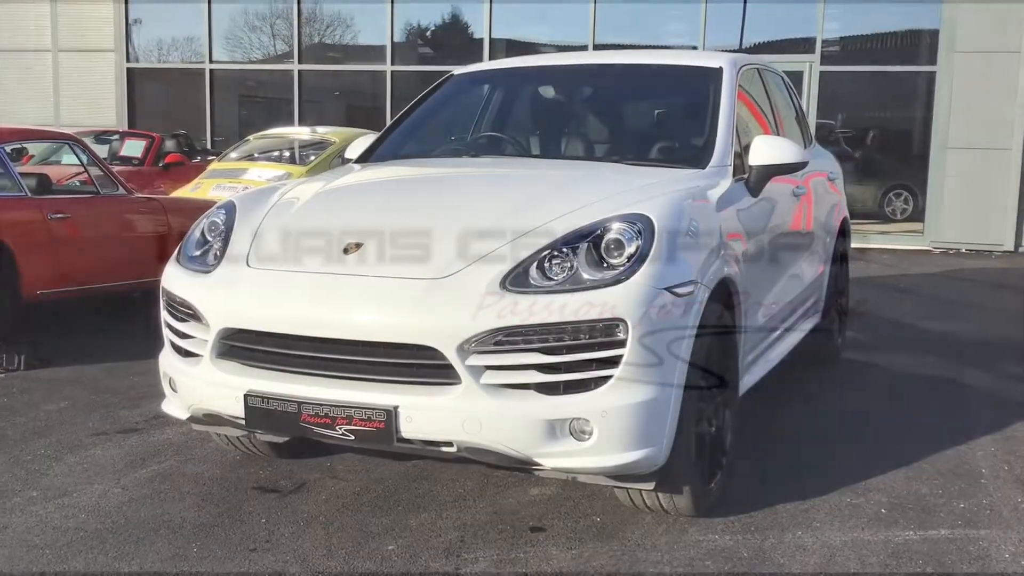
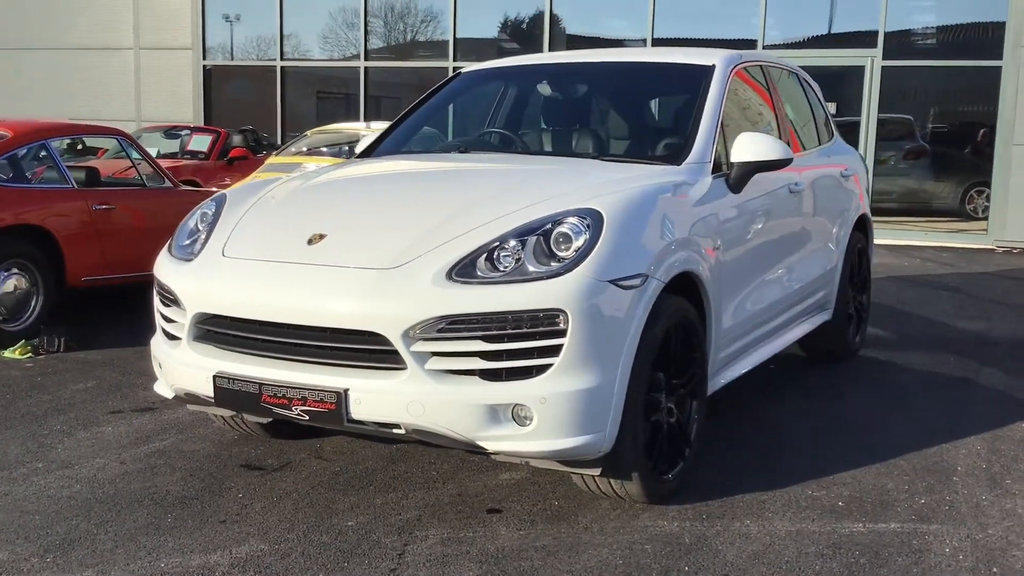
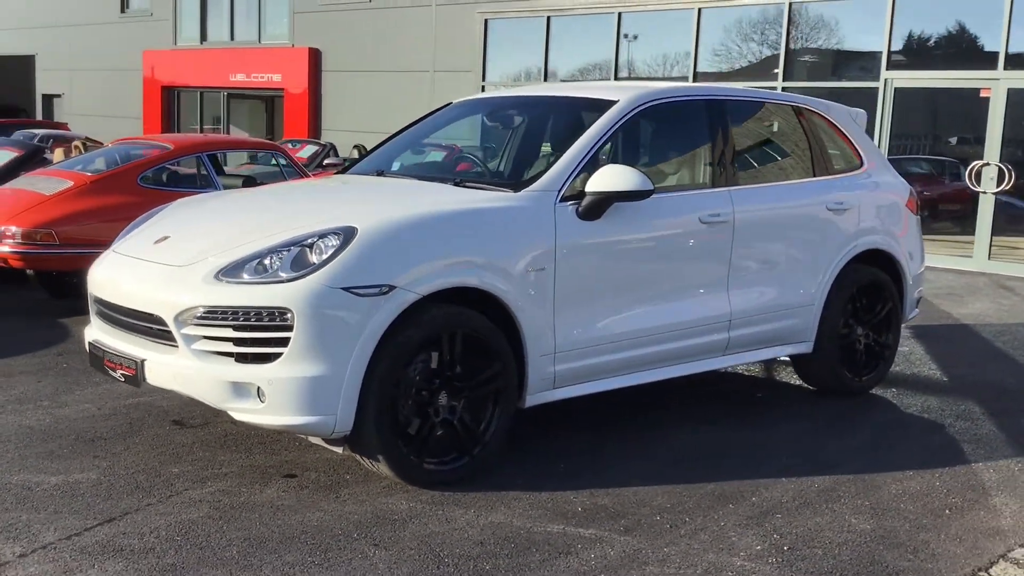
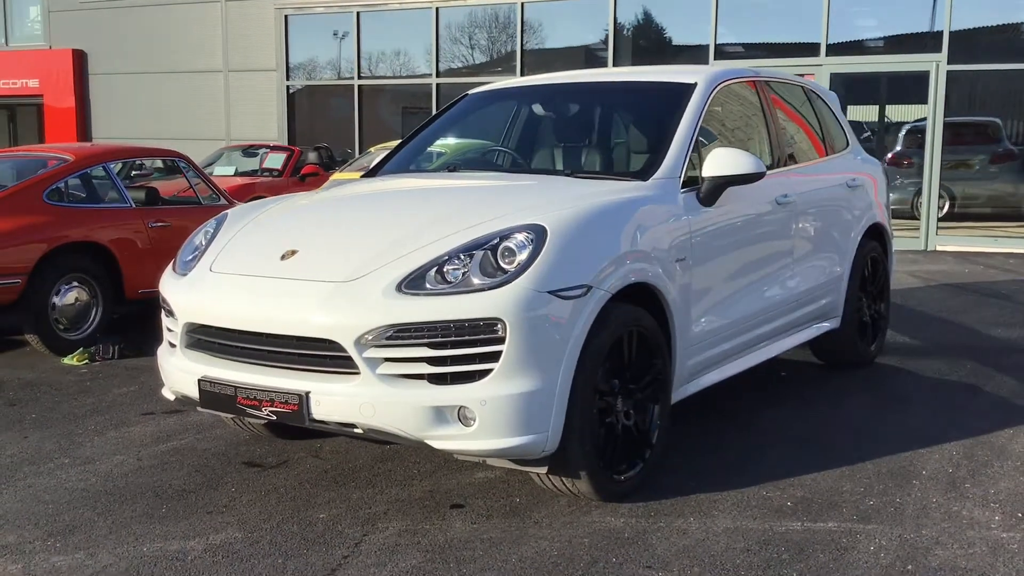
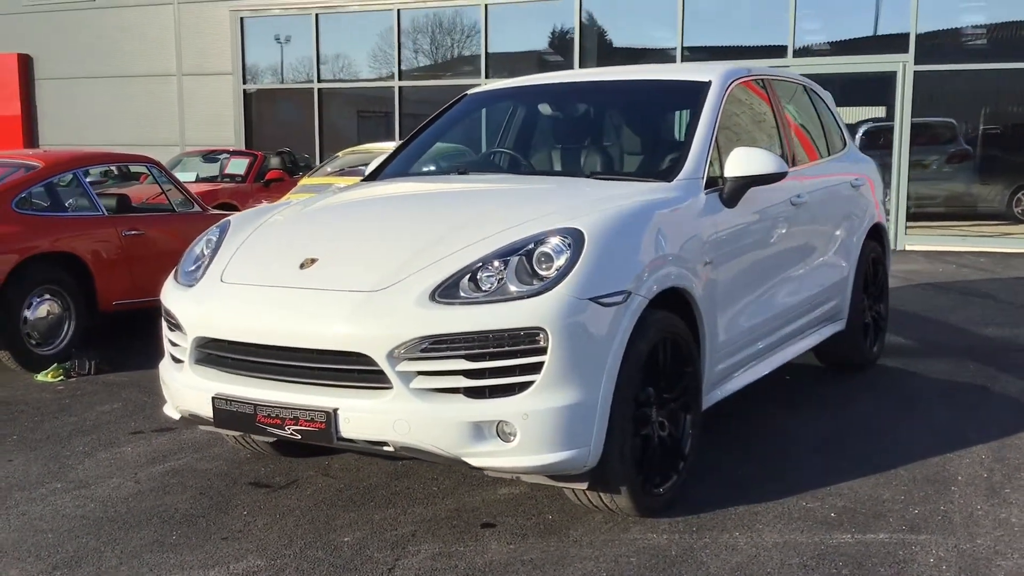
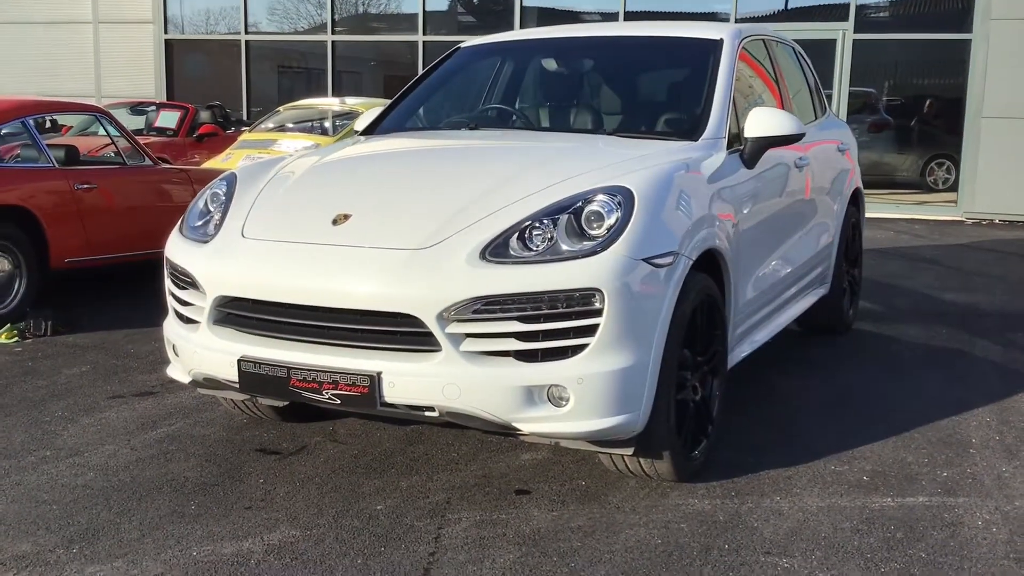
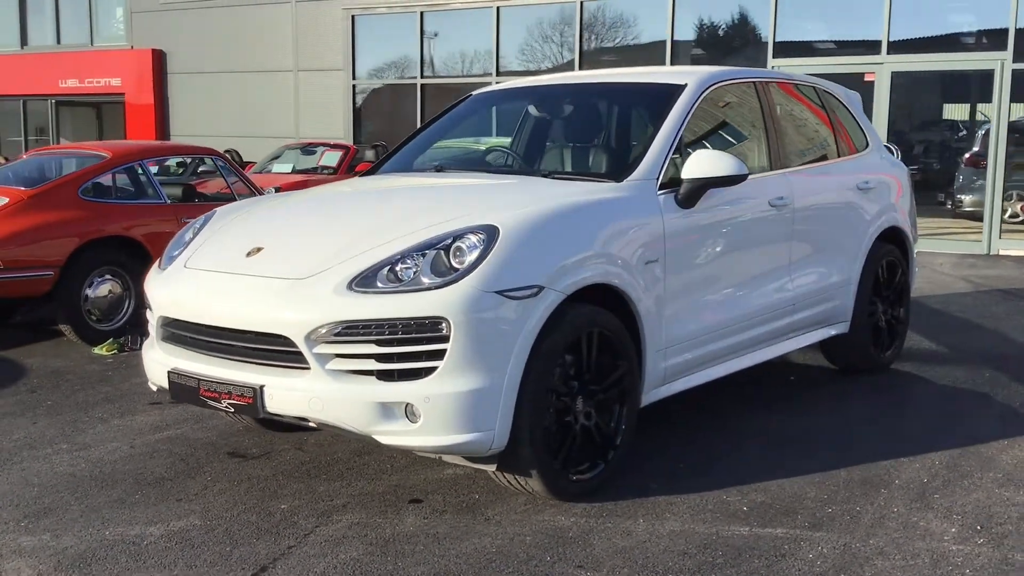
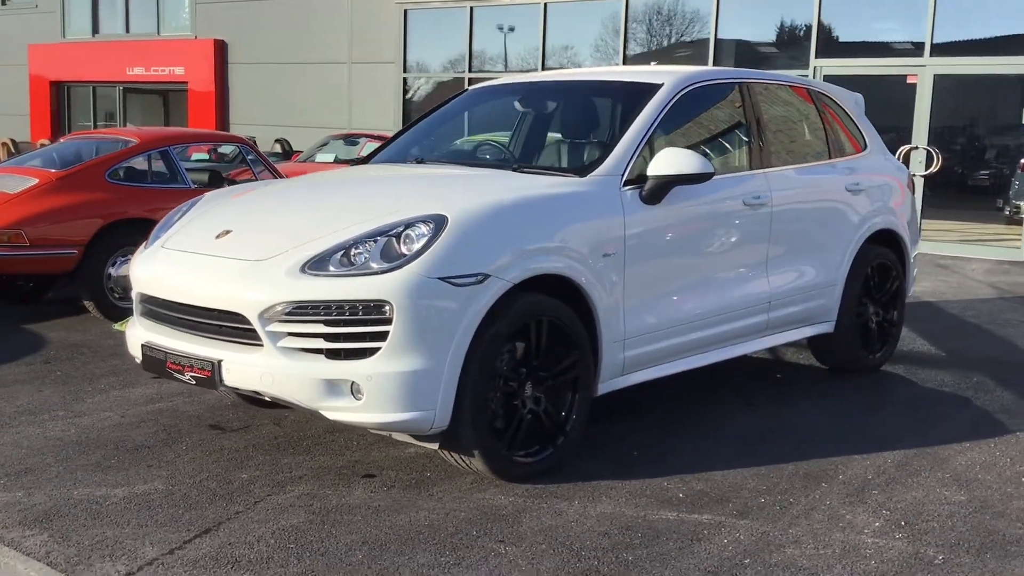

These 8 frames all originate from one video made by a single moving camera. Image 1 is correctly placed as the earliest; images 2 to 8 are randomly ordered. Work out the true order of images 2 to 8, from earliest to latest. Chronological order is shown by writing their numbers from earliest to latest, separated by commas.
6, 2, 5, 4, 7, 8, 3
